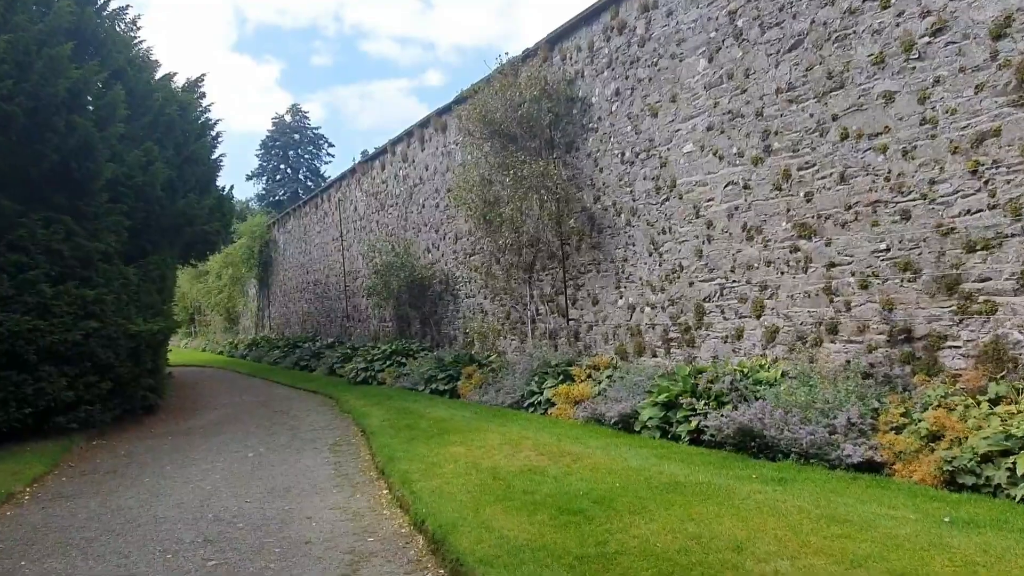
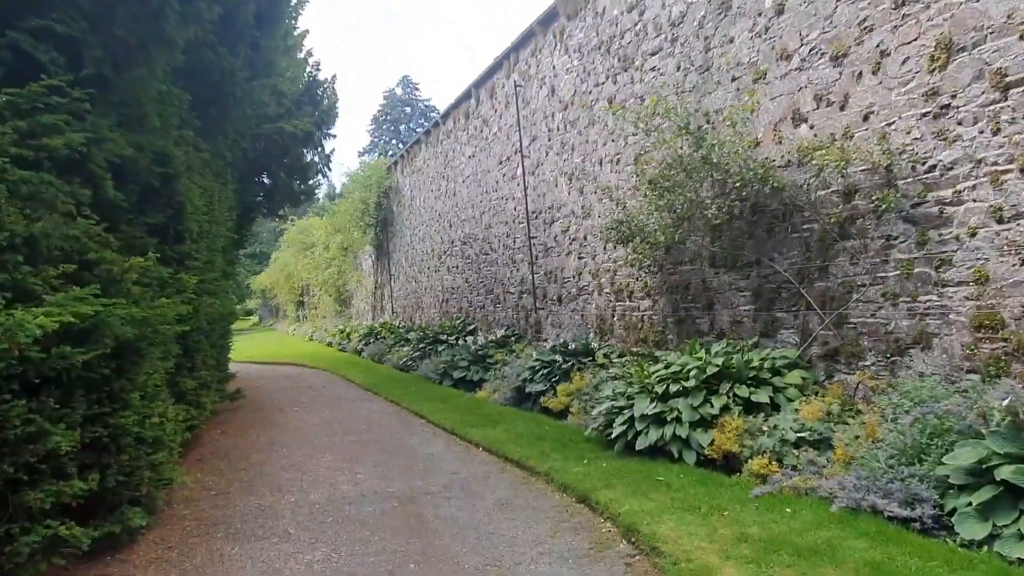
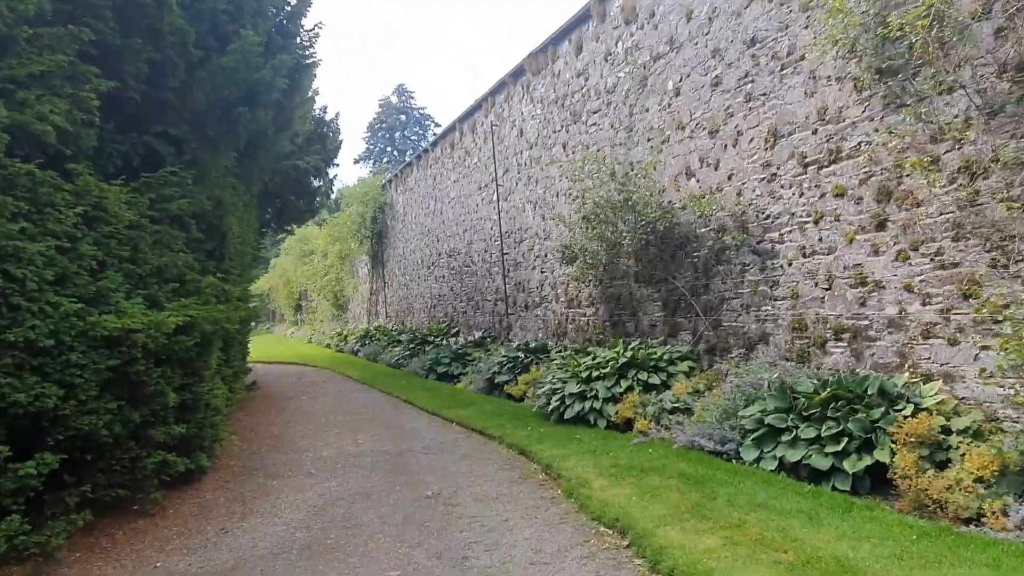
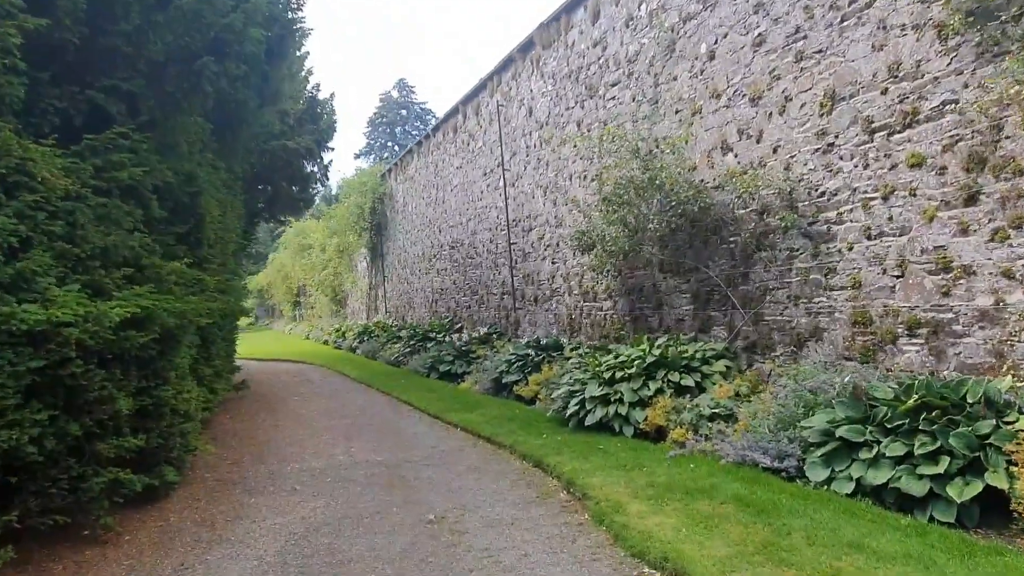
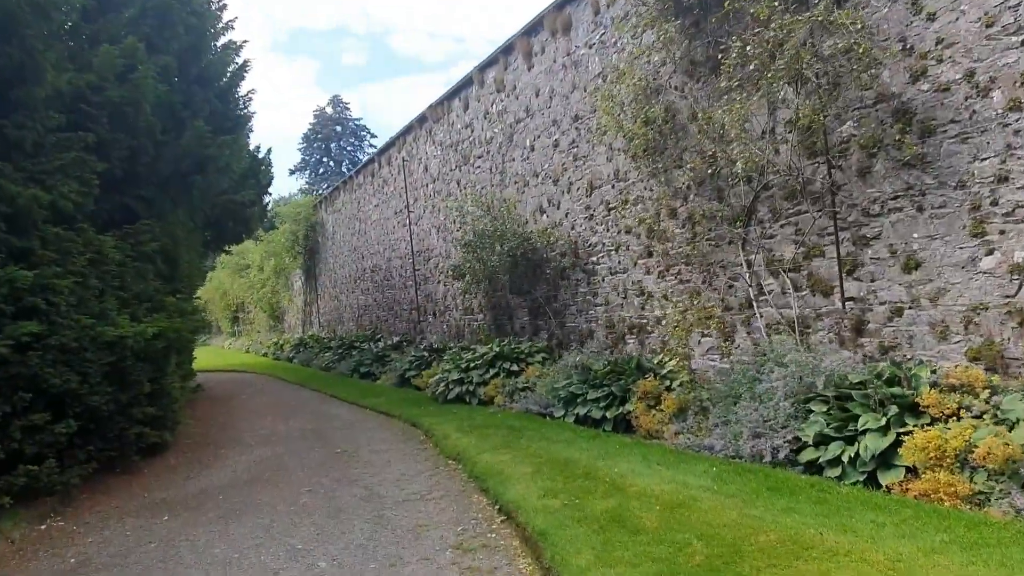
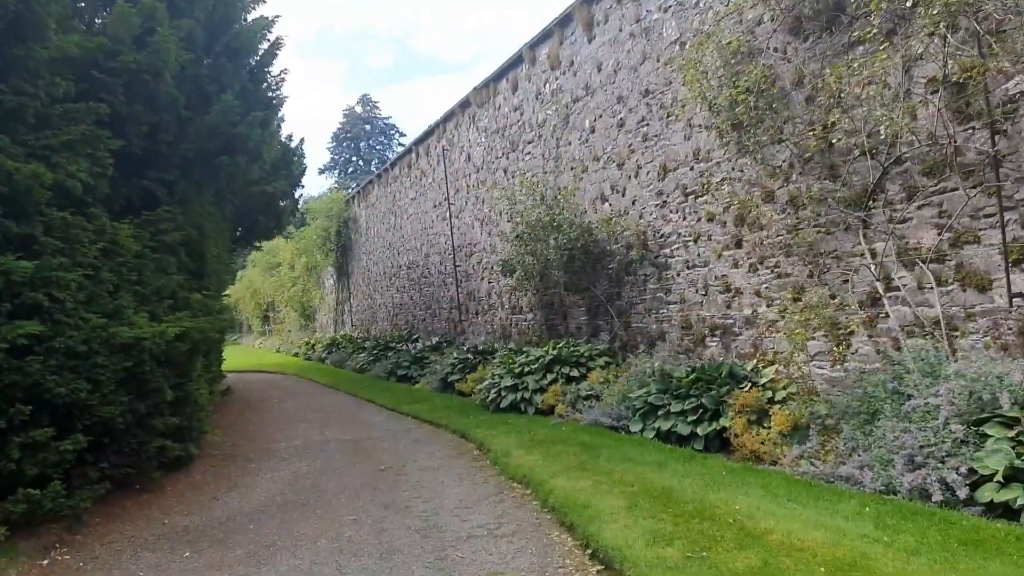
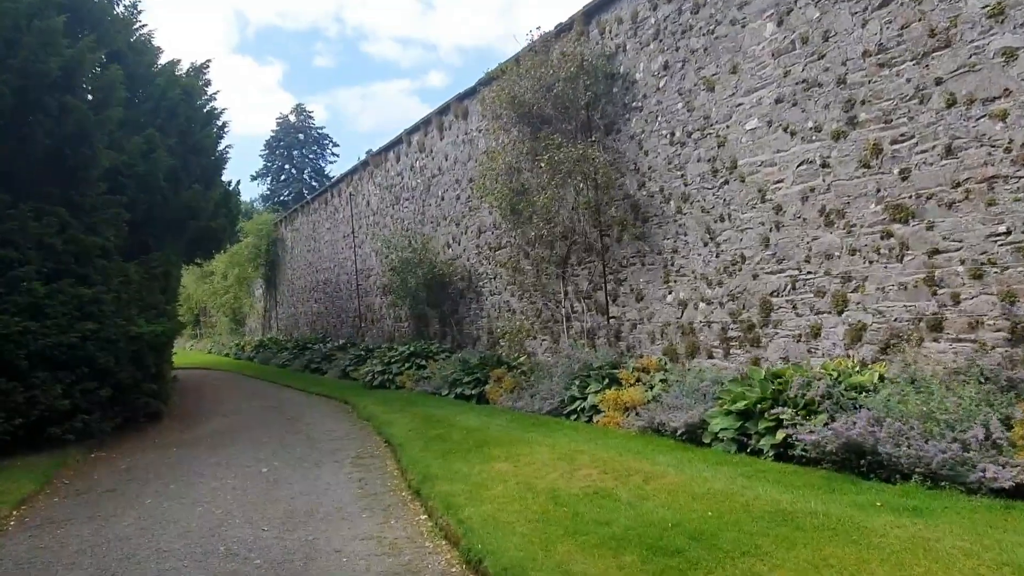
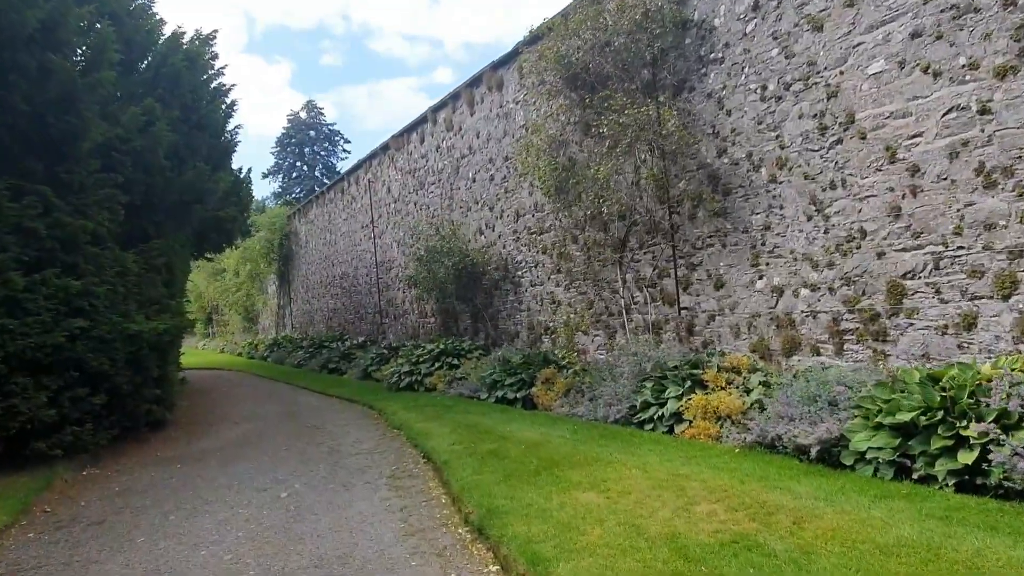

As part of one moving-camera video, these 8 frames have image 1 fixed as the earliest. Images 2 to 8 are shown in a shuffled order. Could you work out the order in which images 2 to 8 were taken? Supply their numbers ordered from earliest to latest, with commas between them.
7, 8, 5, 6, 3, 4, 2
